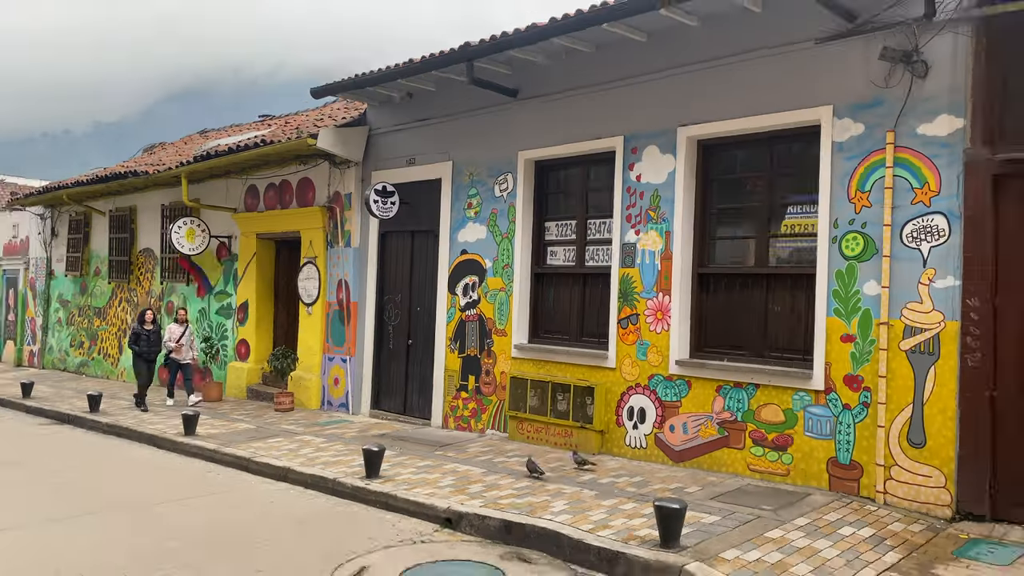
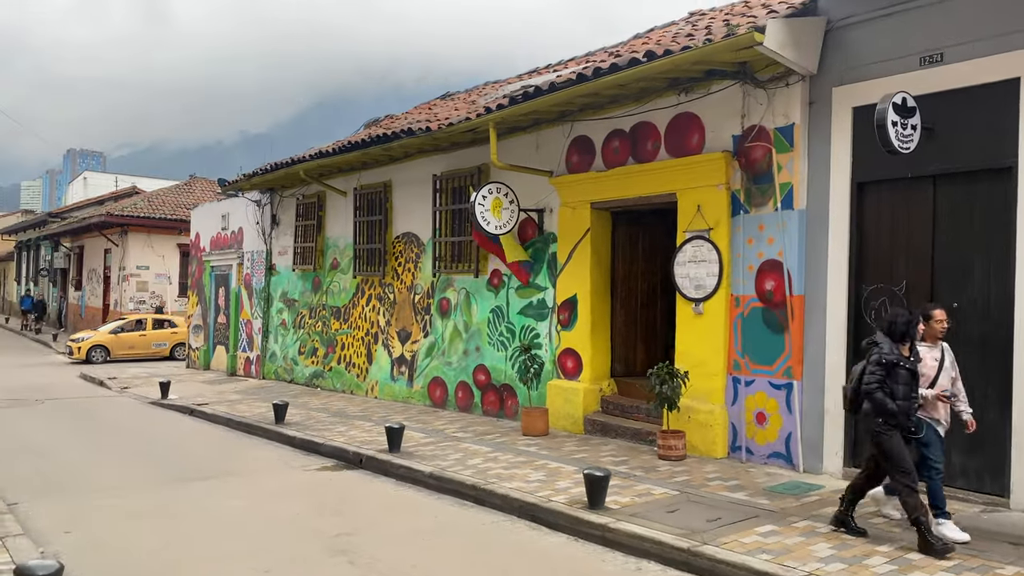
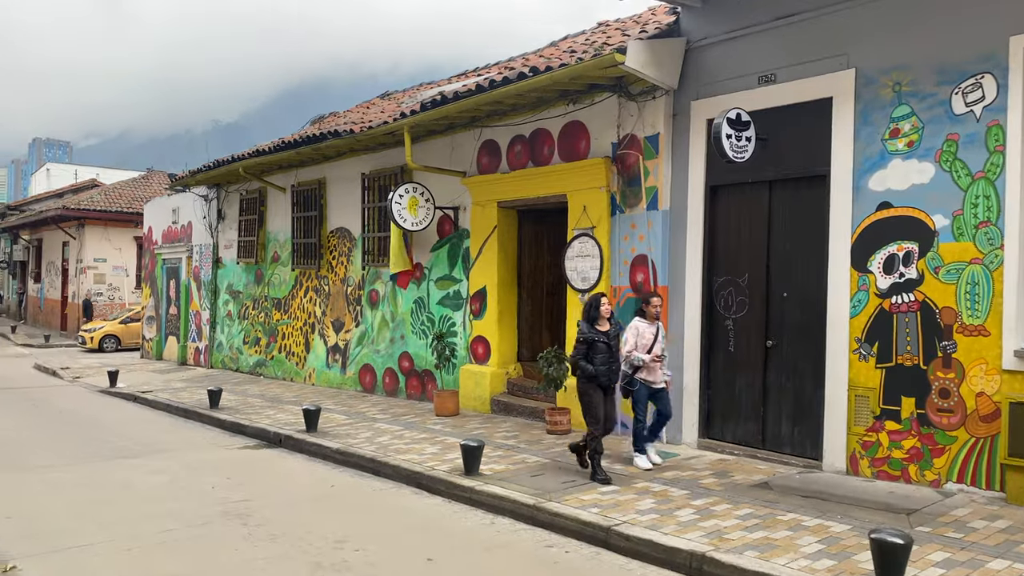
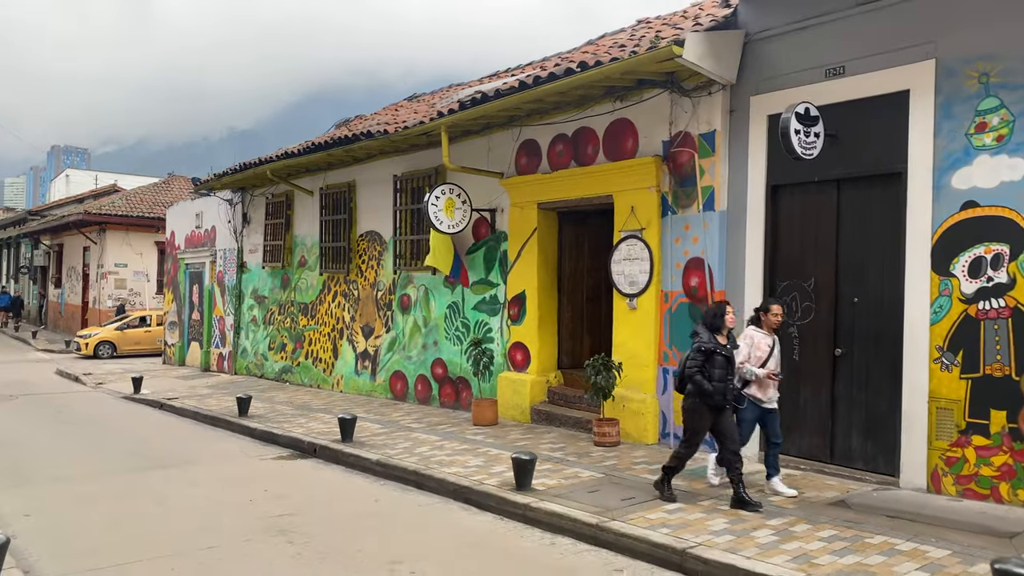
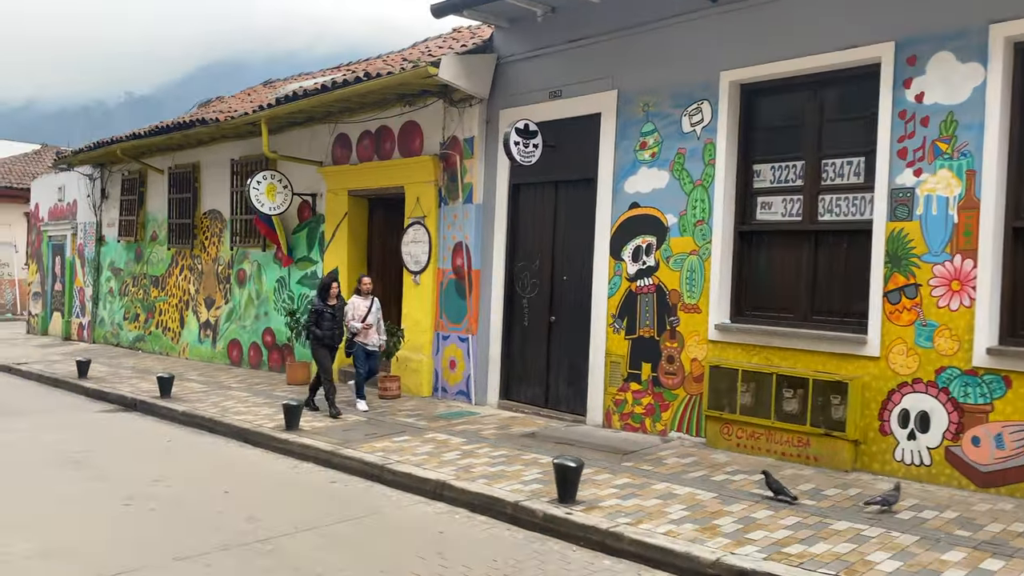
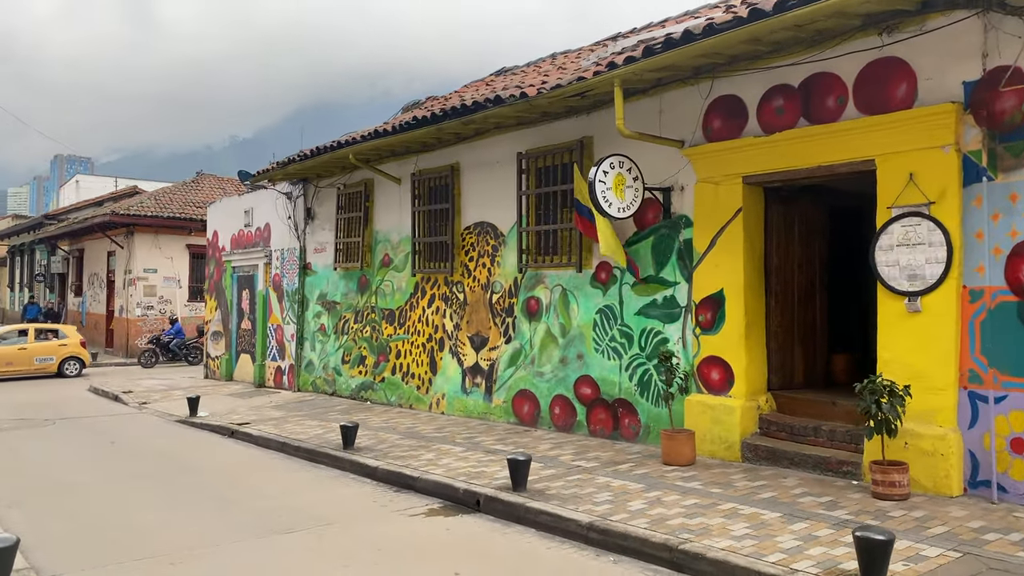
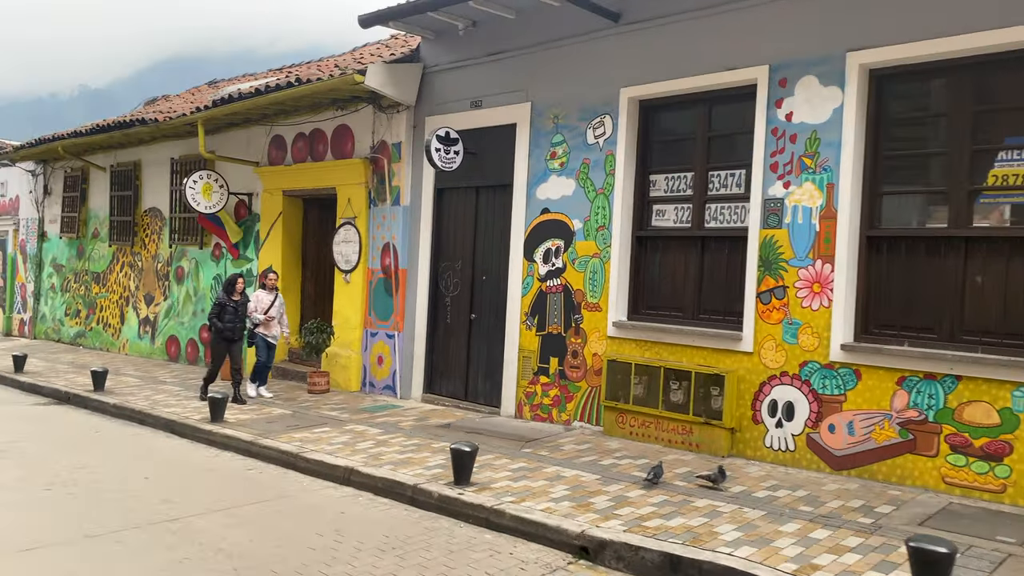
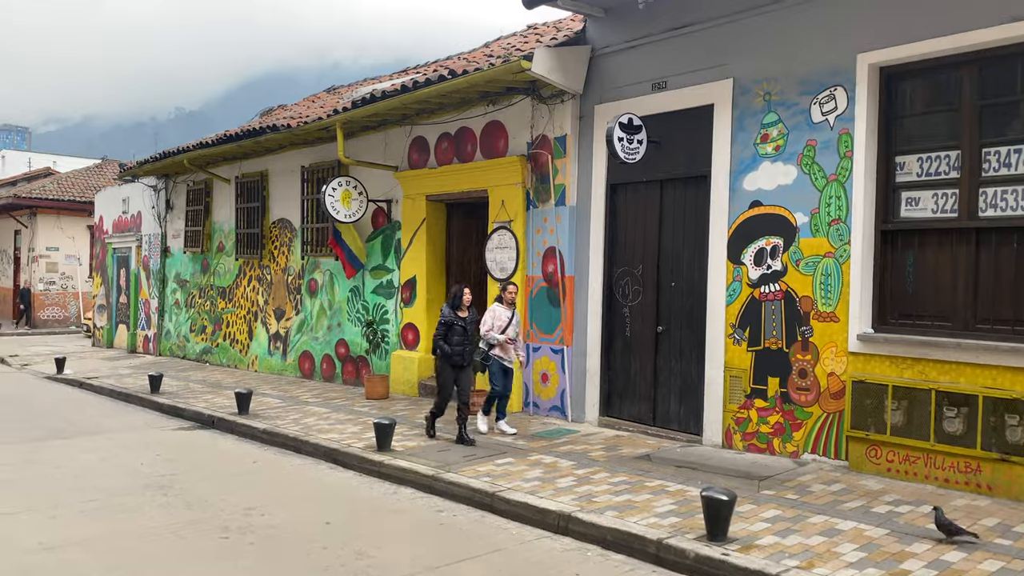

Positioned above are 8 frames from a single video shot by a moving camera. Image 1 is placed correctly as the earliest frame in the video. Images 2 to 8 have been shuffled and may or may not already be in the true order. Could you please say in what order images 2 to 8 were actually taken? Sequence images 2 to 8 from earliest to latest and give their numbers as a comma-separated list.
7, 5, 8, 3, 4, 2, 6
